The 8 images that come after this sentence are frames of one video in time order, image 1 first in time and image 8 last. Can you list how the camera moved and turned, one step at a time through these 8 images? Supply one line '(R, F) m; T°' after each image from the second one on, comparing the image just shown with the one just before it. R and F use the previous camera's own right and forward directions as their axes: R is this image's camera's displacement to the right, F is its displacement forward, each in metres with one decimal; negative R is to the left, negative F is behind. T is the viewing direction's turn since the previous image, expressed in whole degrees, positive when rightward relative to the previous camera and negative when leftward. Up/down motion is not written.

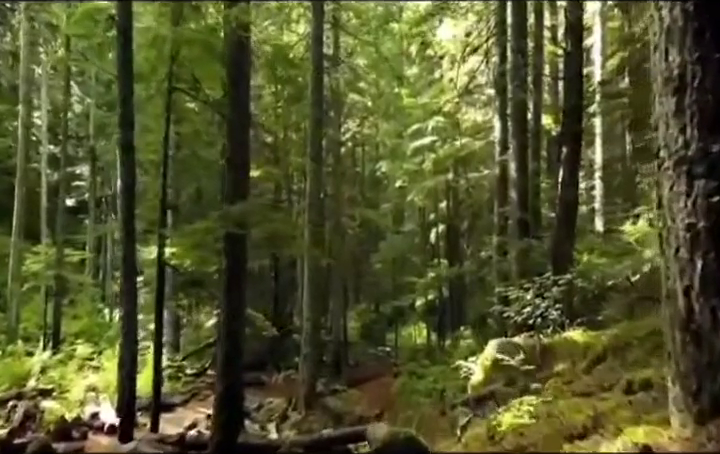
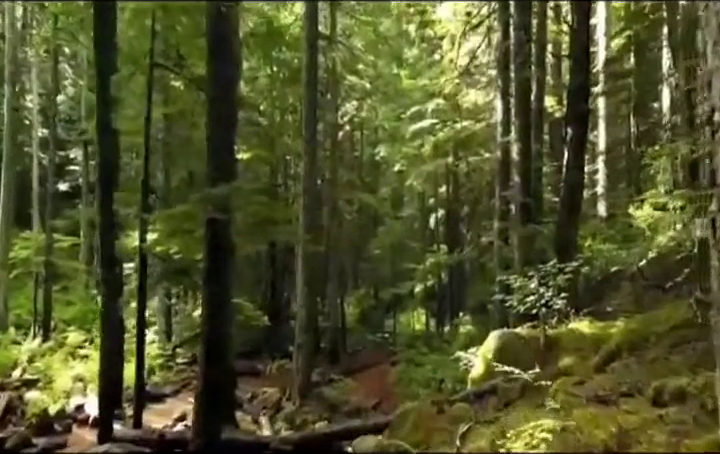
(+0.1, +0.6) m; 0°
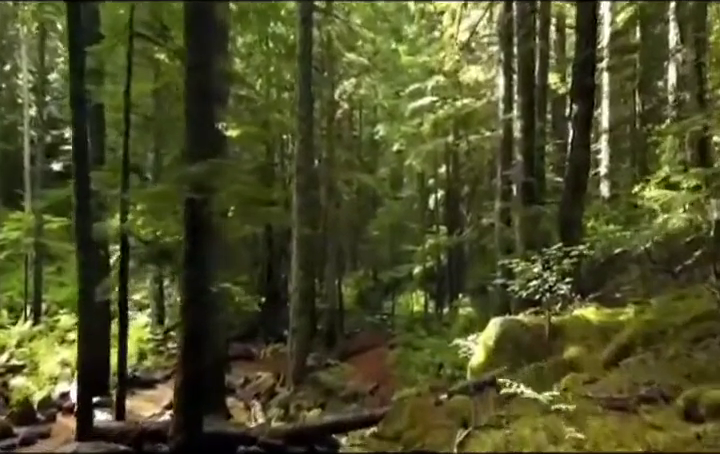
(+0.1, +0.6) m; 0°
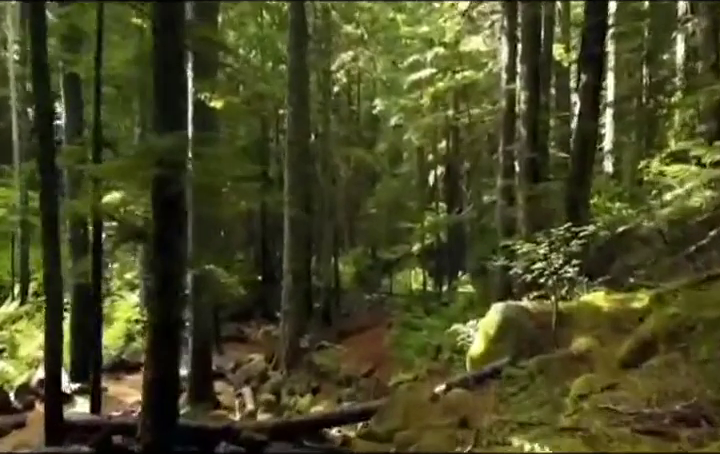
(+0.1, +0.7) m; 0°
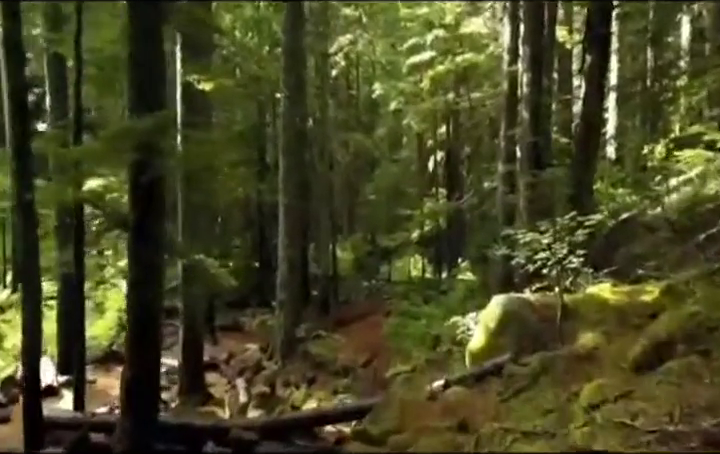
(+0.1, +0.4) m; 0°
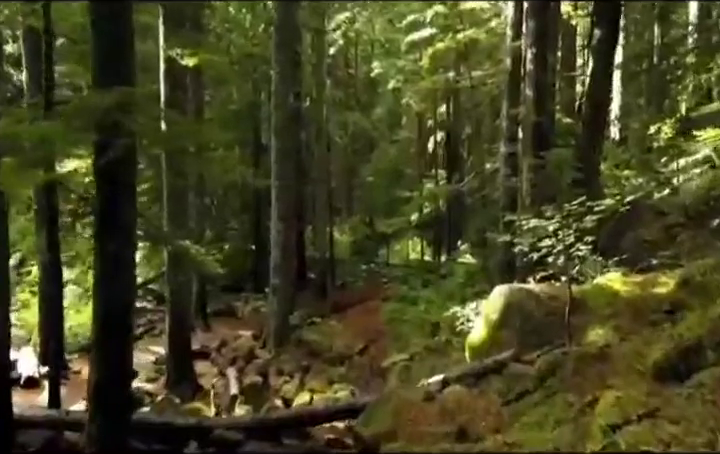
(+0.1, +0.6) m; 0°
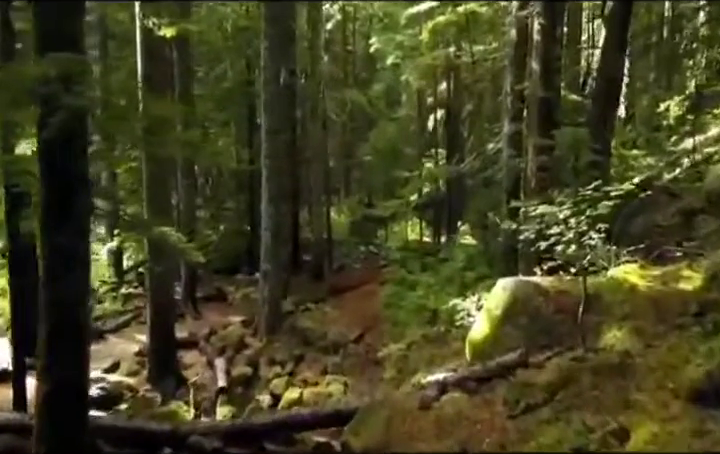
(+0.1, +0.7) m; 0°
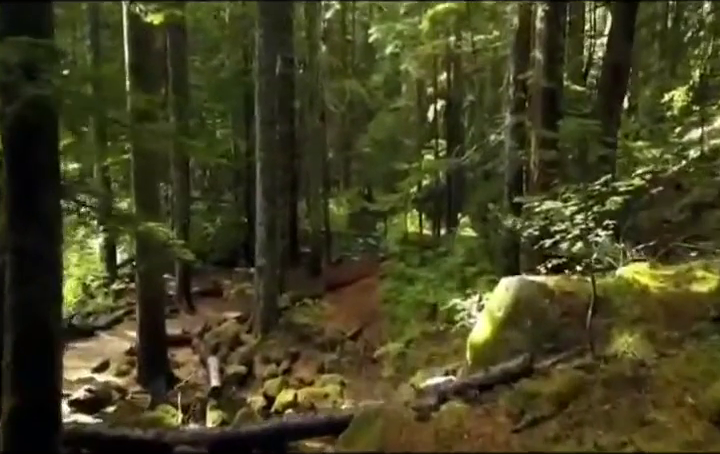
(+0.1, +0.4) m; 0°
